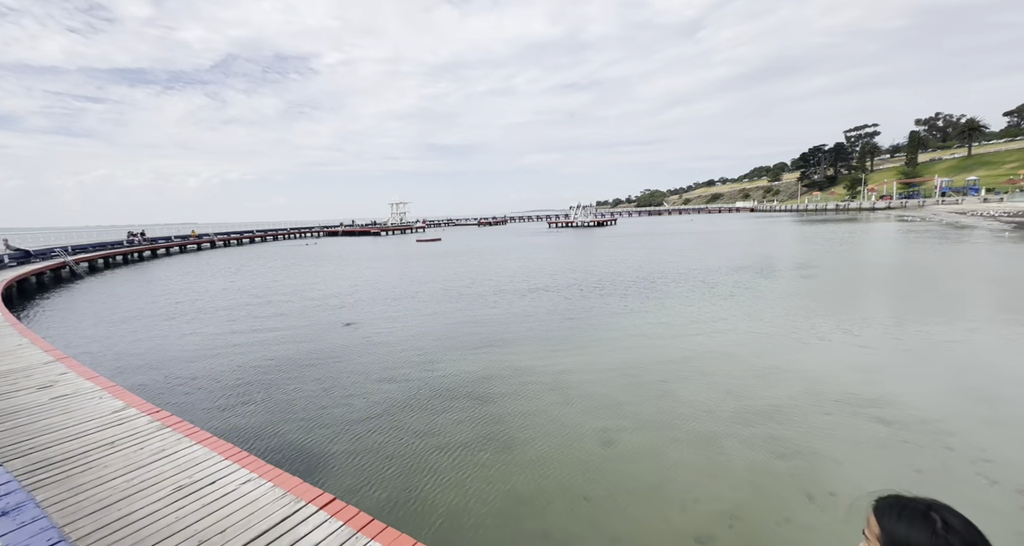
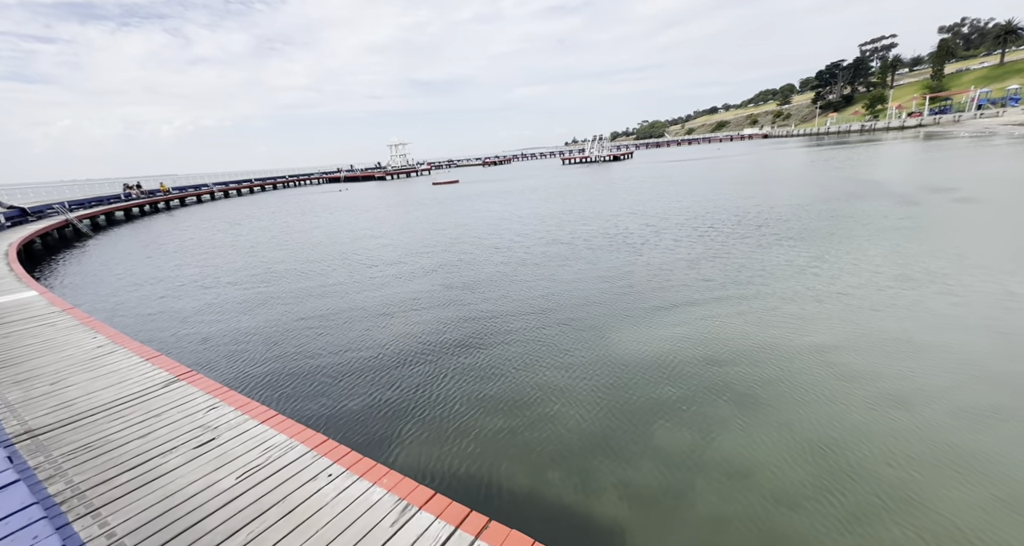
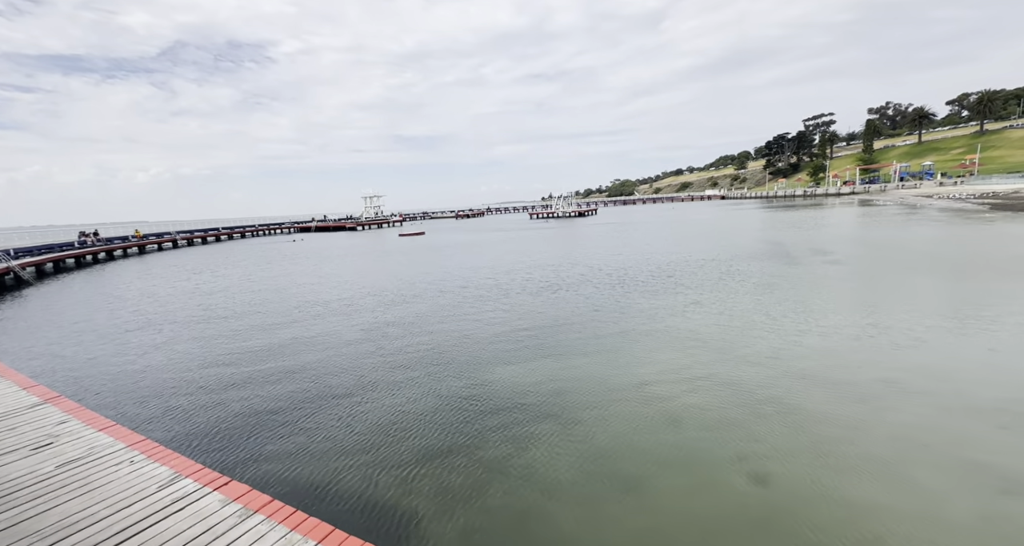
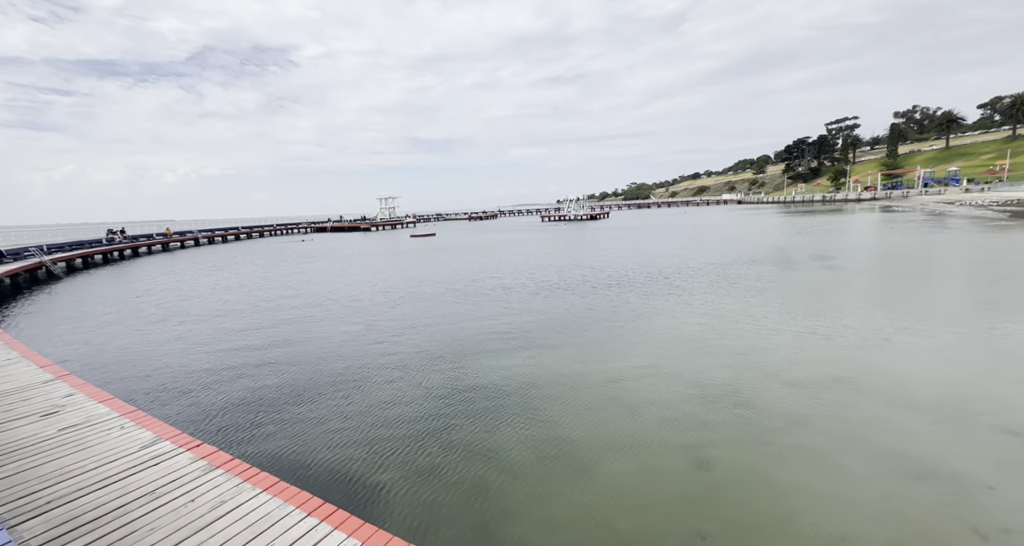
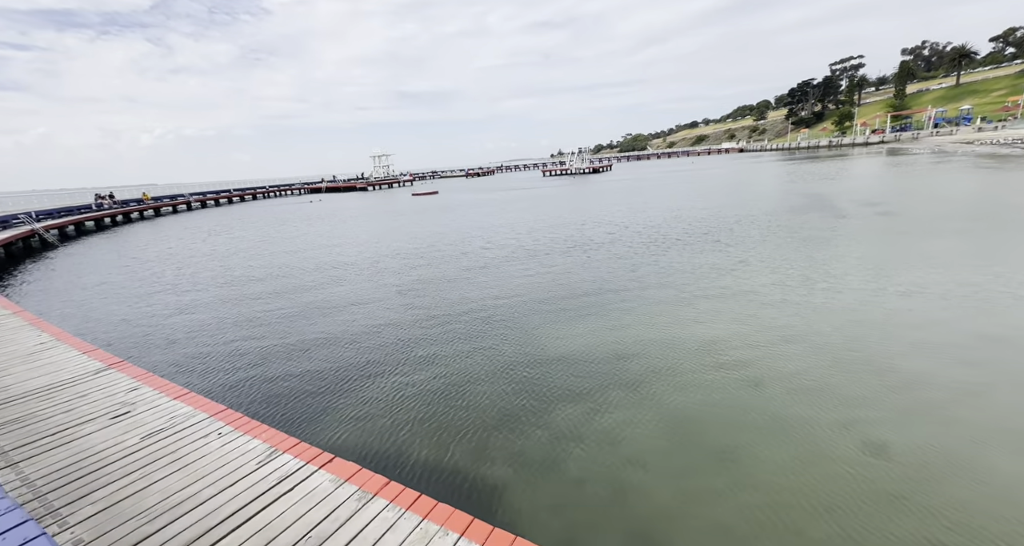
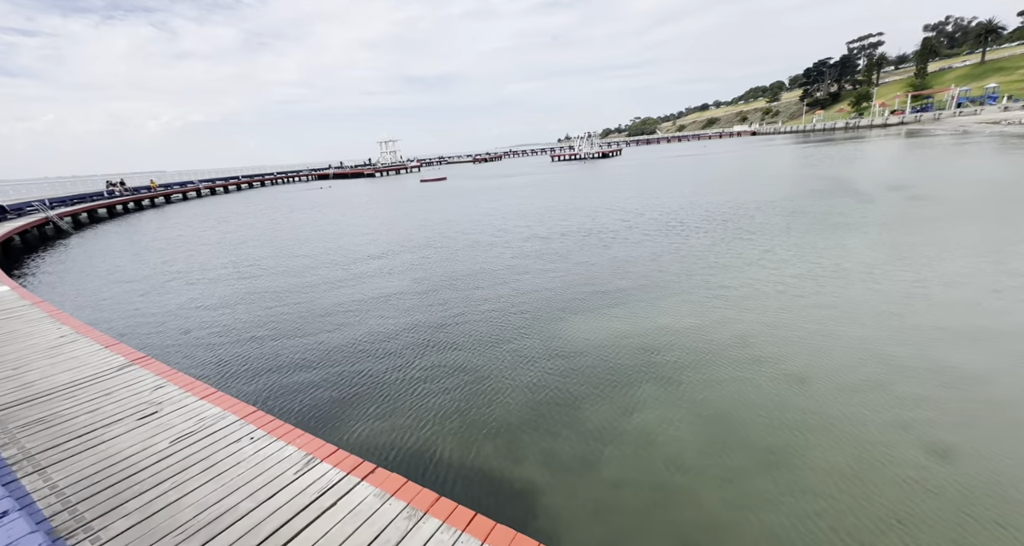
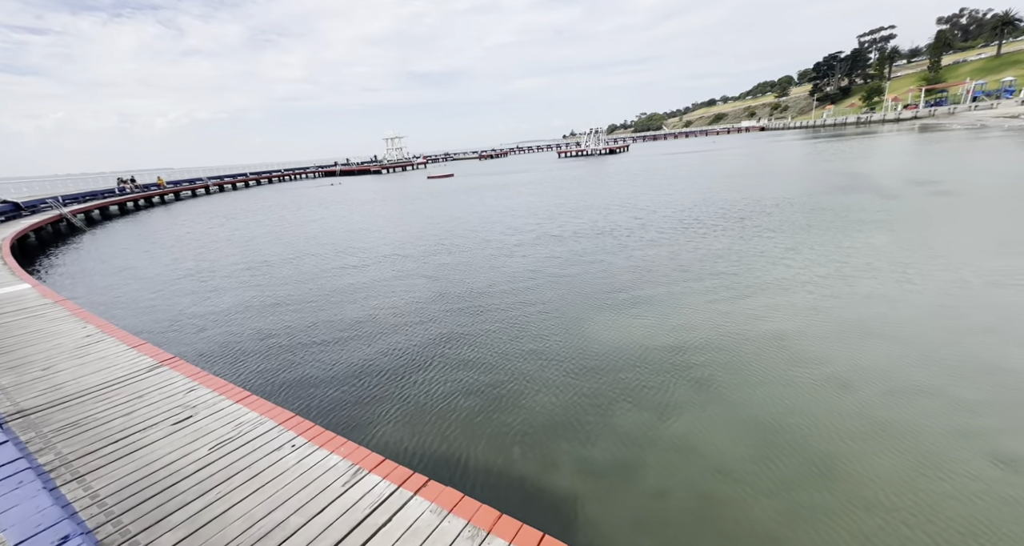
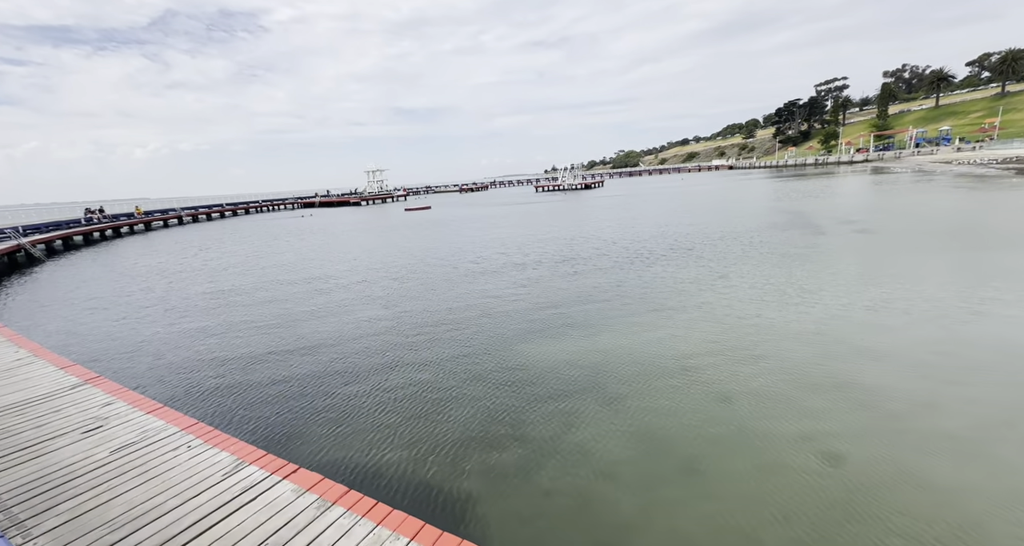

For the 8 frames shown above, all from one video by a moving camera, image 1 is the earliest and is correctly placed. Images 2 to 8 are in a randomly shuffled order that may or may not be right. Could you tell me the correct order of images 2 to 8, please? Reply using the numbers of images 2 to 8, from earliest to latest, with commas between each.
4, 3, 8, 5, 6, 7, 2
